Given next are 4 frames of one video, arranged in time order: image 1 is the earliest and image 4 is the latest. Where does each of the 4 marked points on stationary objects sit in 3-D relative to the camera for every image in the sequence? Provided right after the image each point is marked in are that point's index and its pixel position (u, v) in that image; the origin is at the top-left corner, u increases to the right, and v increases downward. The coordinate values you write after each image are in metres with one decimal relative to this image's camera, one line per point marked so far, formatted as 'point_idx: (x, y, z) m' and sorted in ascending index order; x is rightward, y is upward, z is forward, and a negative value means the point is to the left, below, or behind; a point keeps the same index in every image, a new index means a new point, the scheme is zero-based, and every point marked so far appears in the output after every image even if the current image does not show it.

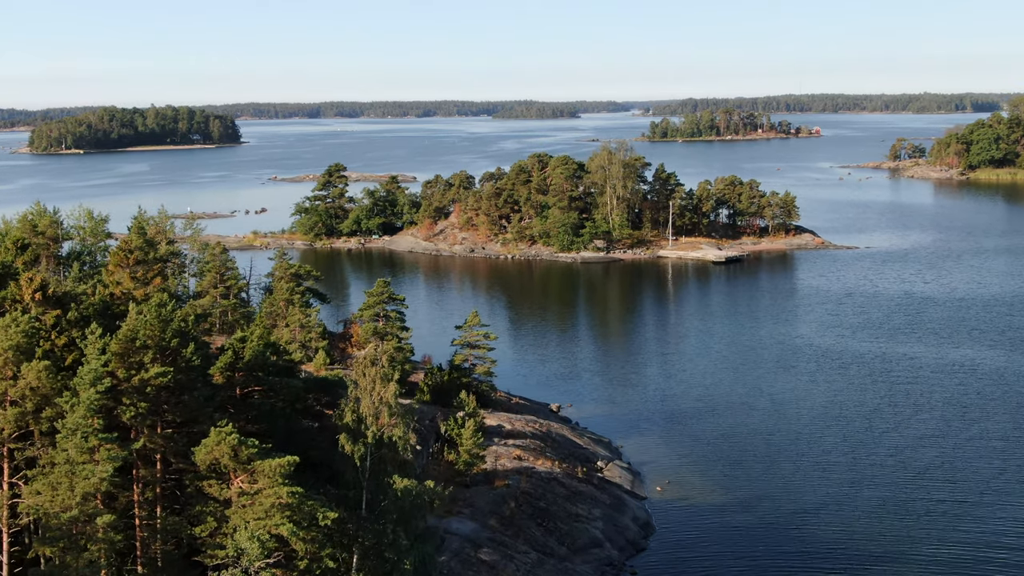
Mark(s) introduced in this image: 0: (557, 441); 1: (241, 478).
0: (+1.0, -3.3, +19.3) m
1: (-3.2, -2.2, +10.4) m
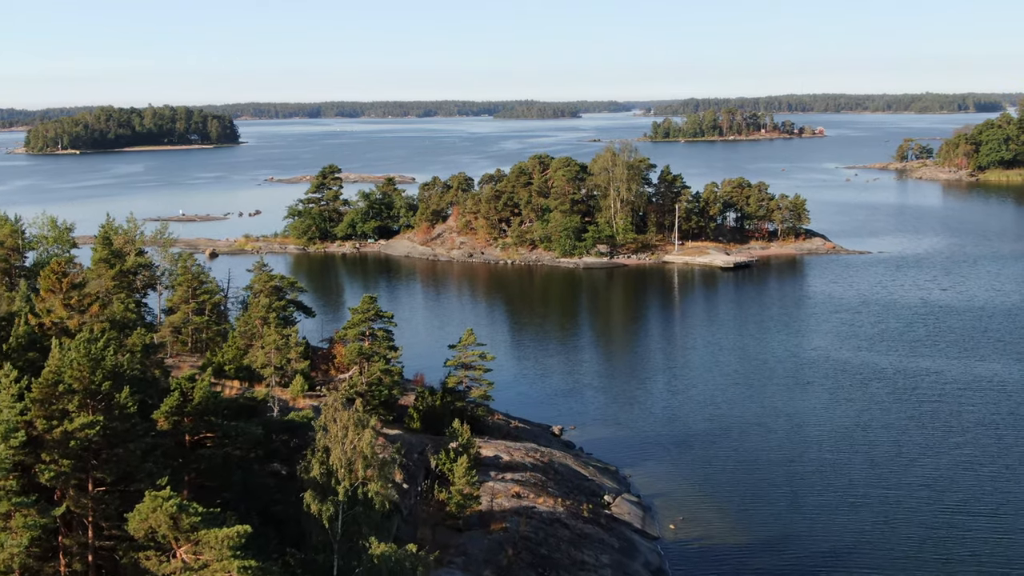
0: (+0.9, -3.6, +17.6) m
1: (-3.2, -2.6, +8.7) m
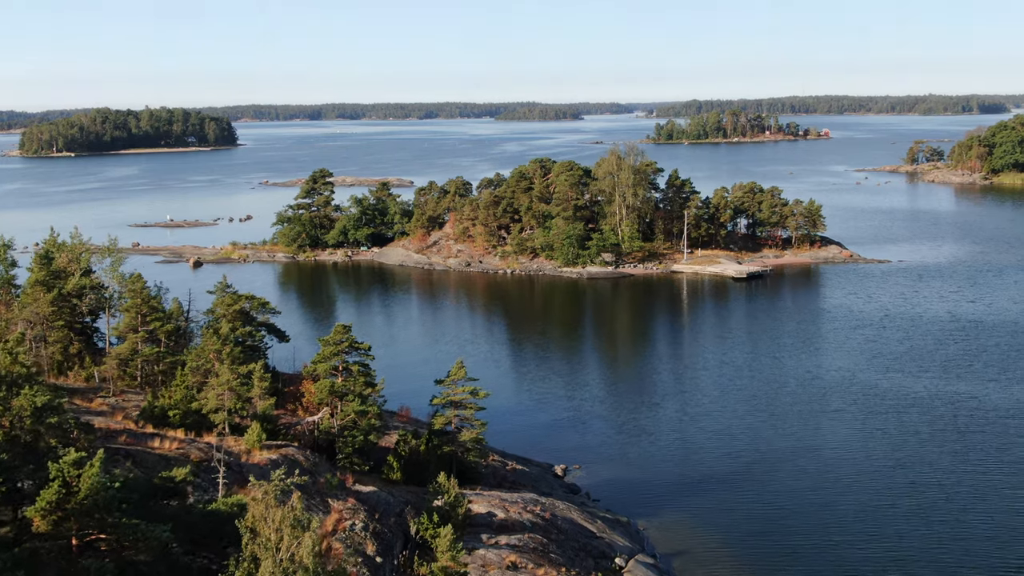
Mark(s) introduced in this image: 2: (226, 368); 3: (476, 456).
0: (+0.9, -4.1, +15.1) m
1: (-3.3, -3.0, +6.3) m
2: (-4.6, -1.3, +14.3) m
3: (-0.7, -3.1, +16.3) m
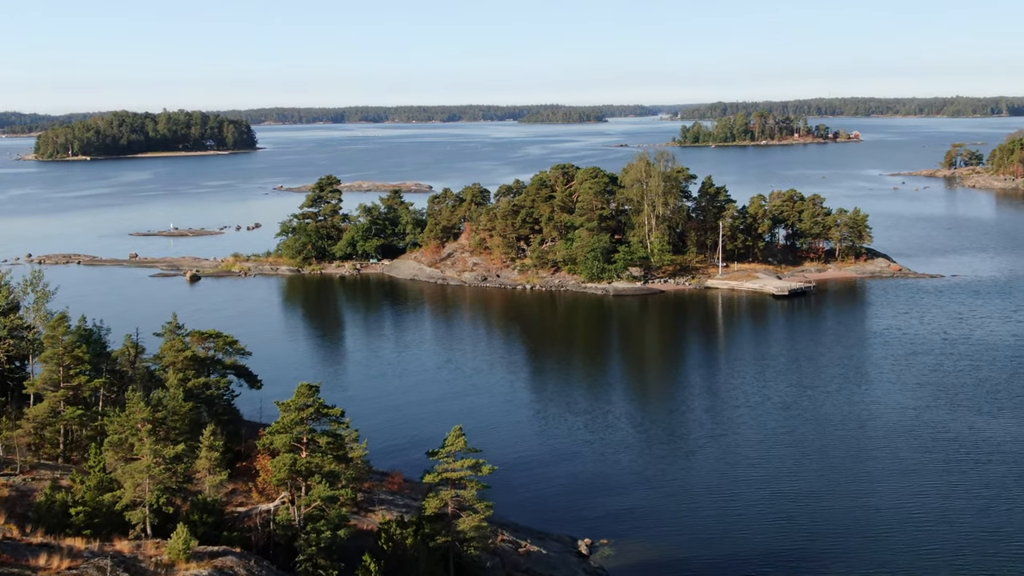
0: (+1.0, -4.8, +11.7) m
1: (-3.4, -3.7, +3.0) m
2: (-4.5, -2.0, +11.0) m
3: (-0.5, -3.8, +12.9) m
